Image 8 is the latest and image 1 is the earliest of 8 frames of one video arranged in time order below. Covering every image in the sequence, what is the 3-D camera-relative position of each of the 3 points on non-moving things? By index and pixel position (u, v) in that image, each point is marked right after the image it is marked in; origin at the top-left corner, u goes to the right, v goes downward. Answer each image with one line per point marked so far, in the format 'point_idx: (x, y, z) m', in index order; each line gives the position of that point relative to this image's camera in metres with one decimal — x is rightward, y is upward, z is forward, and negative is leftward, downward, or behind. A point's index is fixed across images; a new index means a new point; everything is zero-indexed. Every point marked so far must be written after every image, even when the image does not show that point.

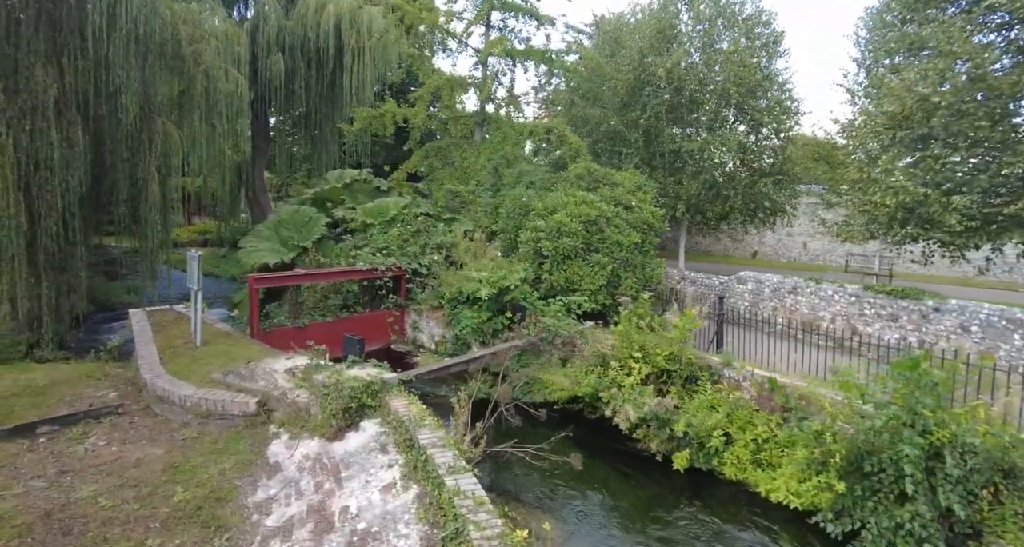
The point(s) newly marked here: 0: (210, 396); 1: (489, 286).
0: (-2.5, -1.0, +4.2) m
1: (-0.3, -0.2, +6.3) m
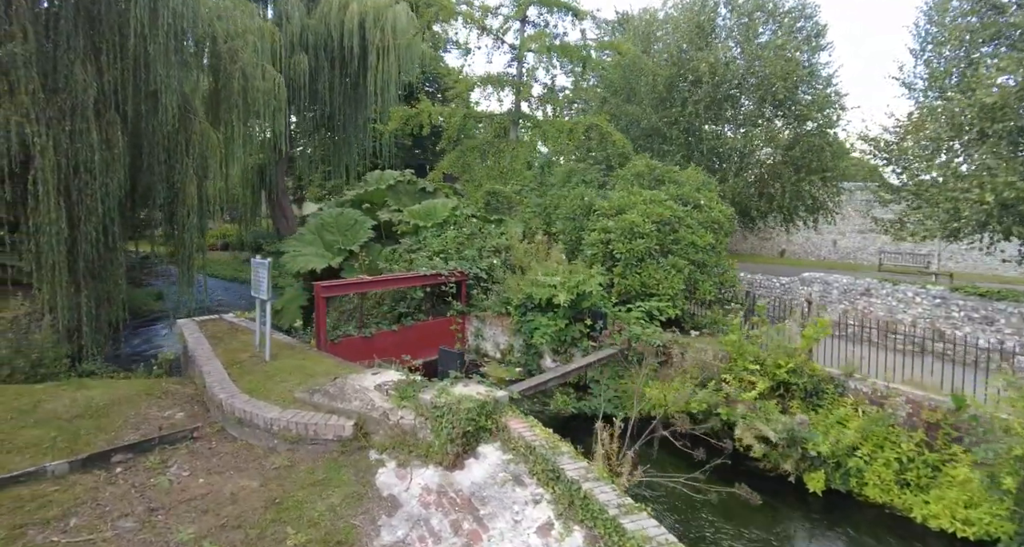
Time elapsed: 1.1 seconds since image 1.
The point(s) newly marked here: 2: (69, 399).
0: (-1.6, -1.1, +3.8) m
1: (+0.6, -0.2, +5.9) m
2: (-4.1, -1.2, +4.7) m
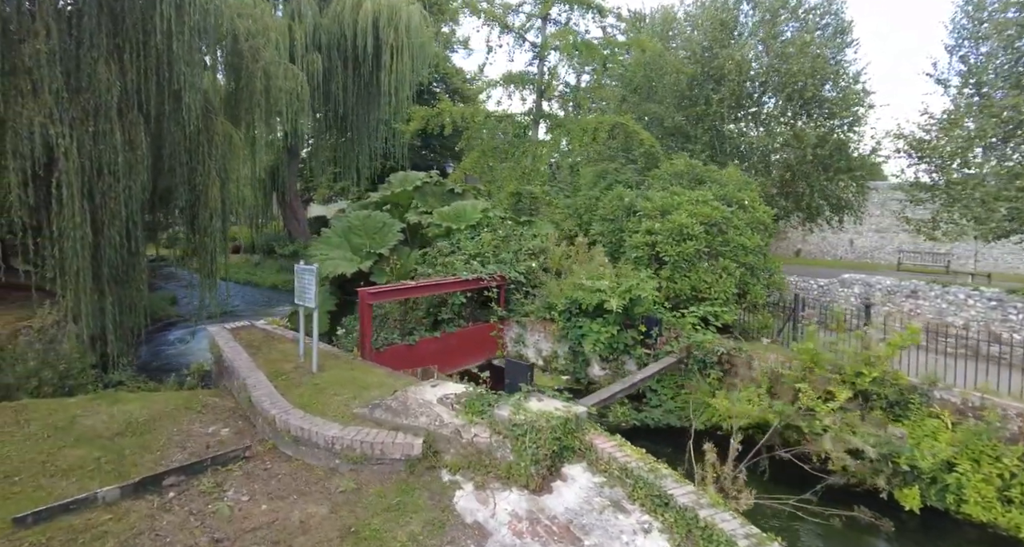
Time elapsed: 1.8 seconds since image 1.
0: (-1.0, -1.2, +3.5) m
1: (+1.2, -0.3, +5.7) m
2: (-3.6, -1.2, +4.4) m
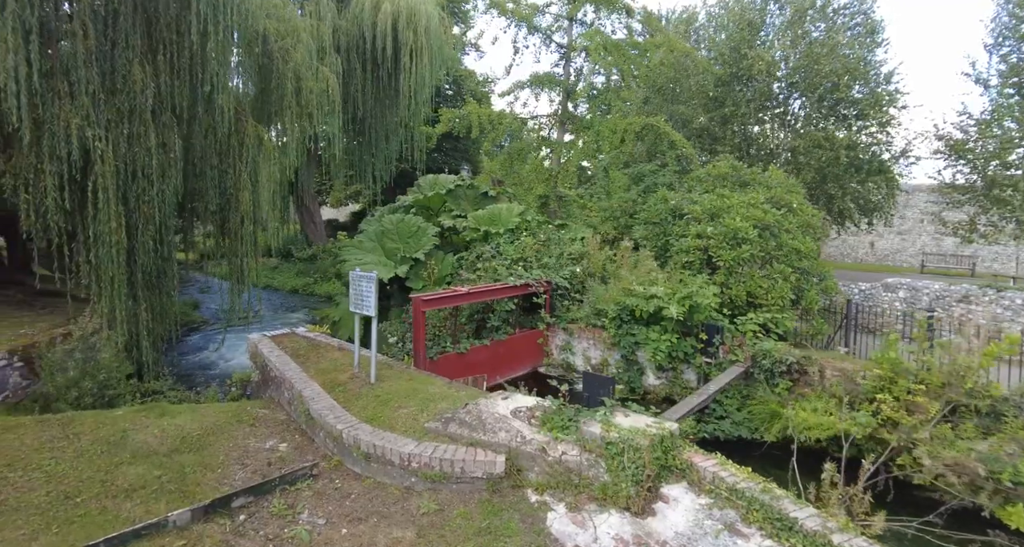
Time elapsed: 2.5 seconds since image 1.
0: (-0.5, -1.2, +3.4) m
1: (+1.8, -0.3, +5.5) m
2: (-3.0, -1.3, +4.2) m
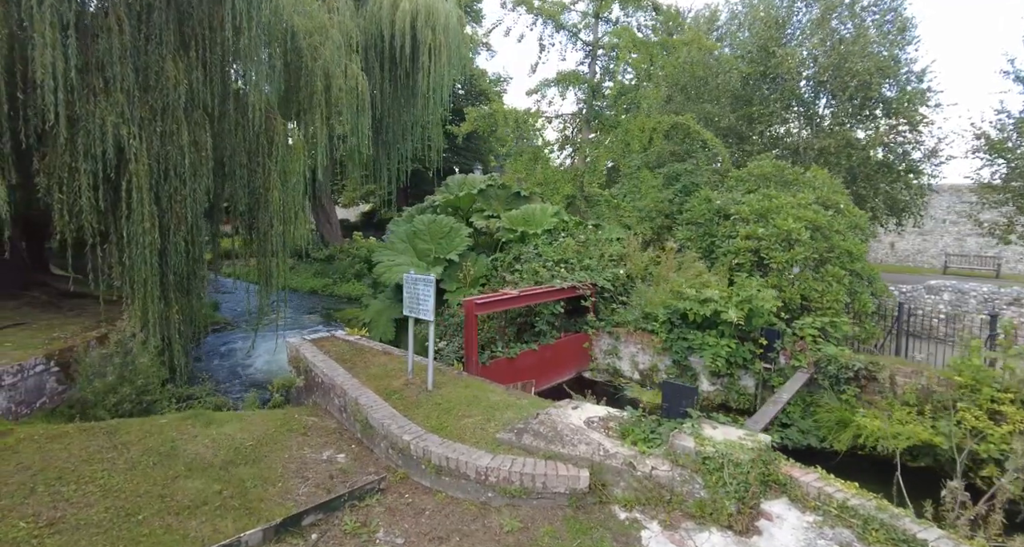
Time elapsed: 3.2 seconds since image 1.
0: (+0.1, -1.2, +3.2) m
1: (+2.3, -0.3, +5.3) m
2: (-2.5, -1.3, +4.0) m
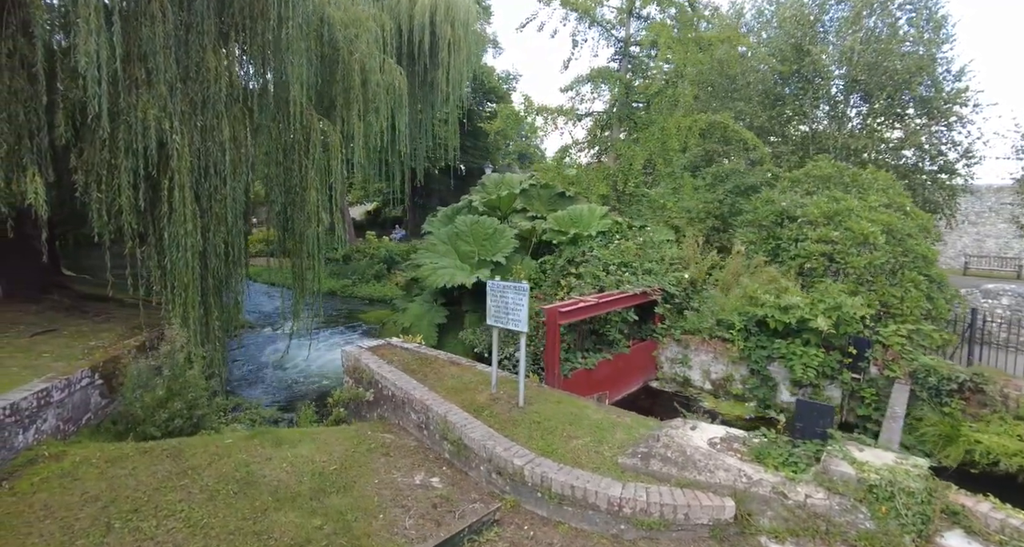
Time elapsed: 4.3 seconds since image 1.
0: (+0.8, -1.3, +2.9) m
1: (+3.1, -0.4, +5.0) m
2: (-1.7, -1.4, +3.7) m
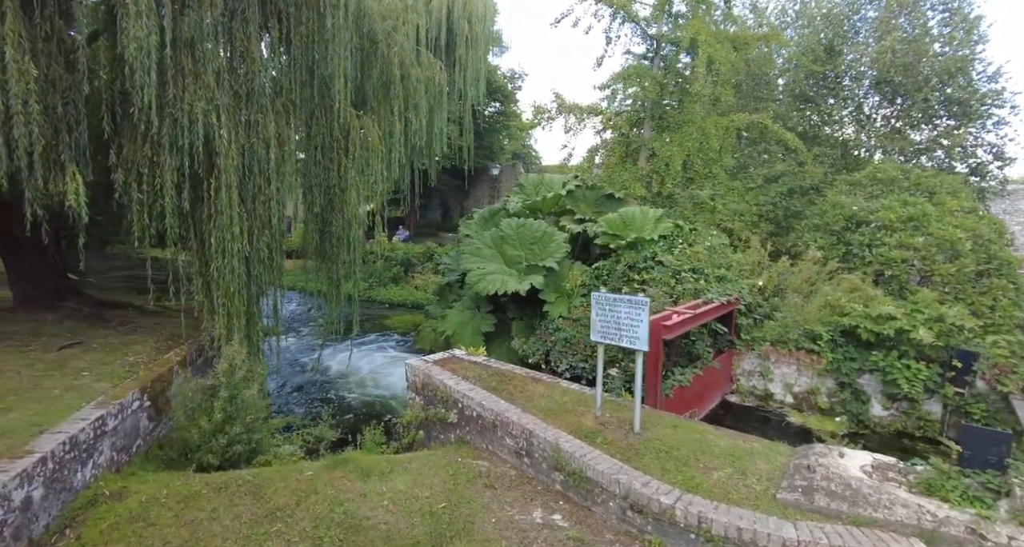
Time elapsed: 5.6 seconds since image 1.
0: (+1.7, -1.4, +2.5) m
1: (+3.8, -0.5, +4.7) m
2: (-0.9, -1.4, +3.3) m
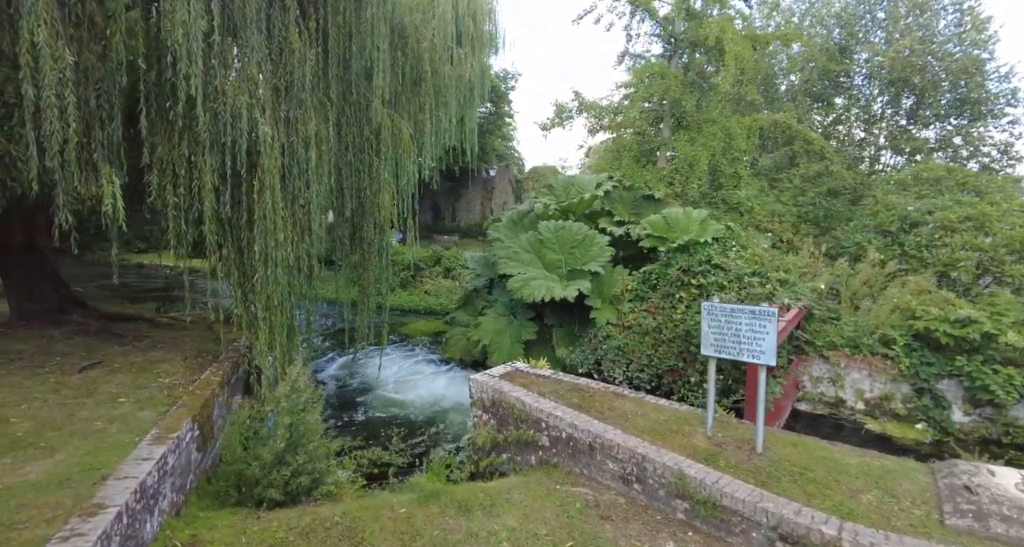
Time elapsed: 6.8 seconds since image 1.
0: (+2.5, -1.4, +2.3) m
1: (+4.5, -0.5, +4.6) m
2: (-0.1, -1.5, +2.9) m
